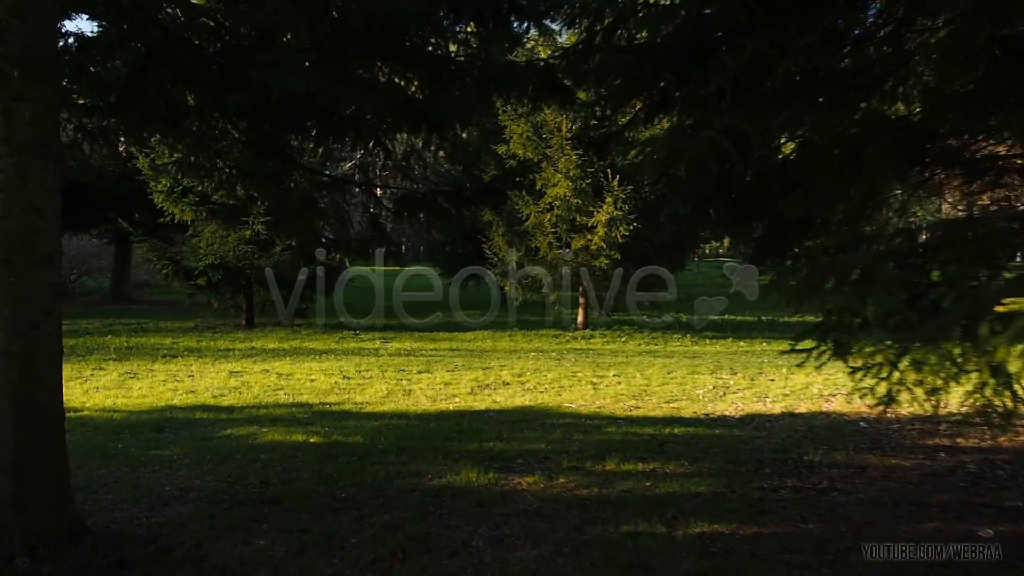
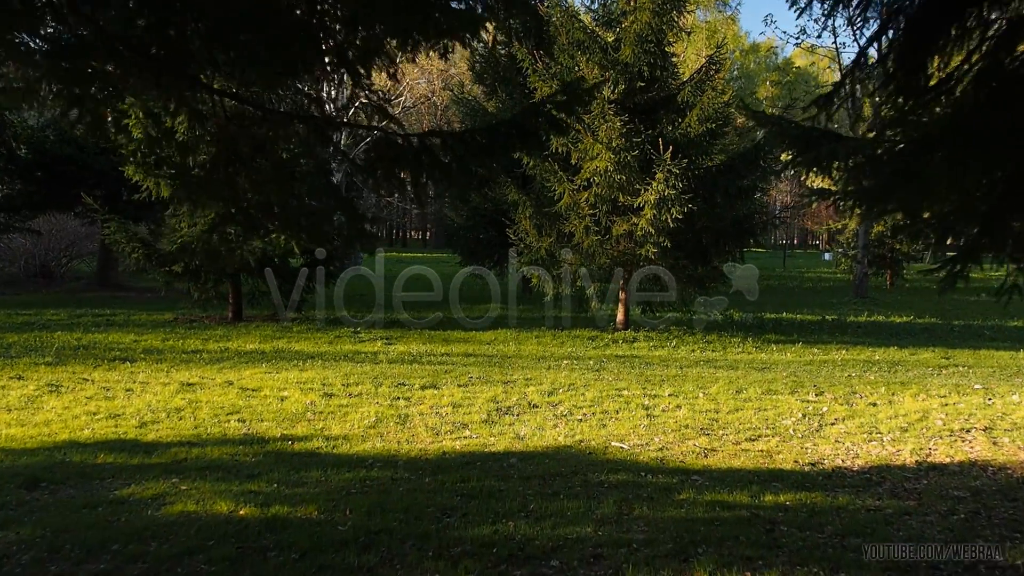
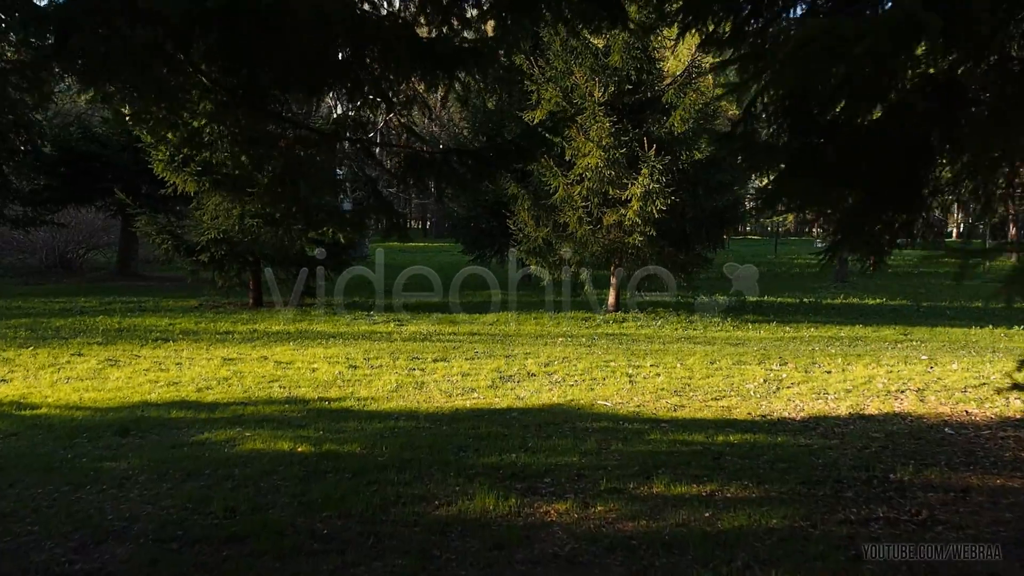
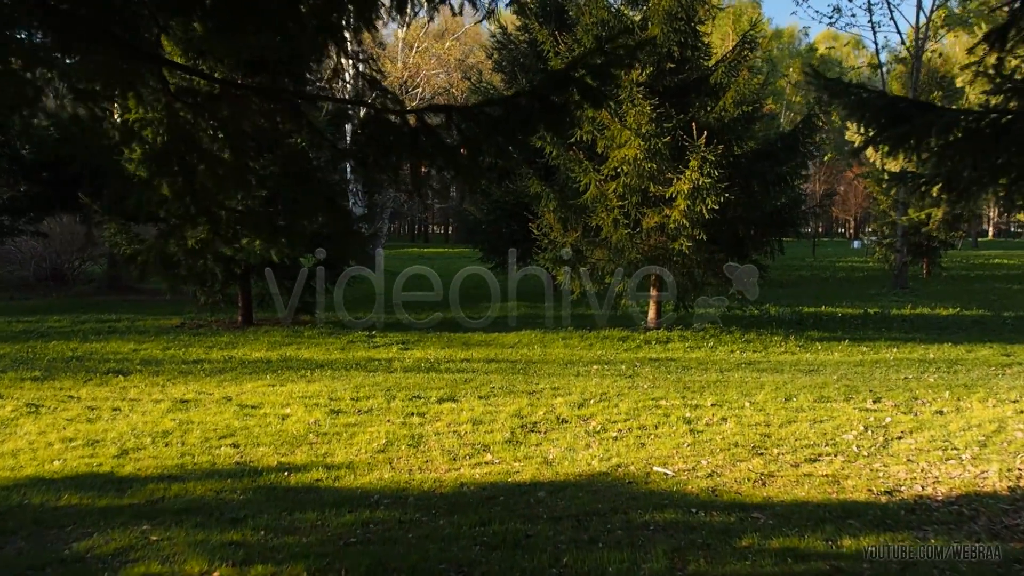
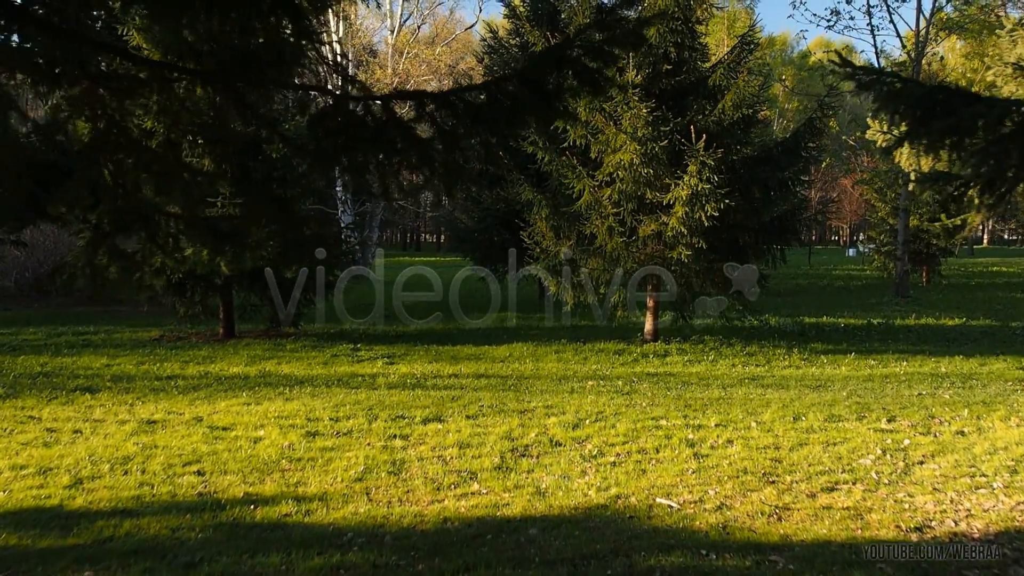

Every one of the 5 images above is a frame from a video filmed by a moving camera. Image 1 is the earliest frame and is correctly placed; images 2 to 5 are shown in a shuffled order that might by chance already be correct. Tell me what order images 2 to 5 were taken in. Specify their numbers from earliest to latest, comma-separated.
3, 2, 4, 5
